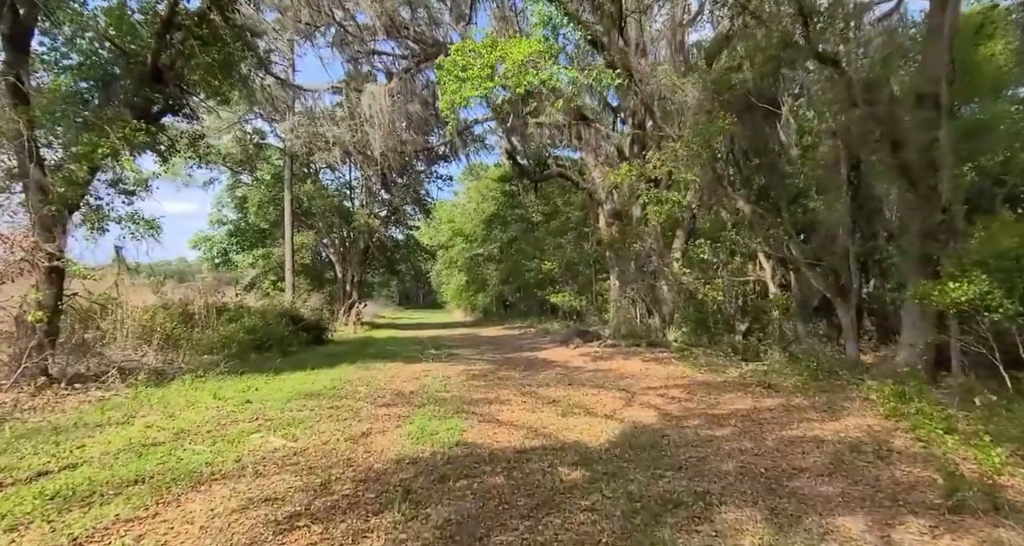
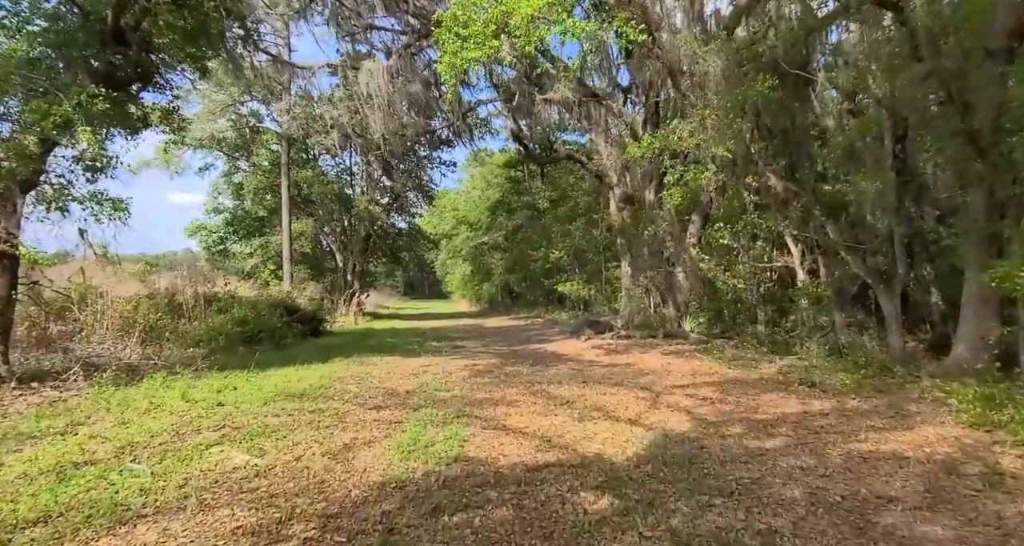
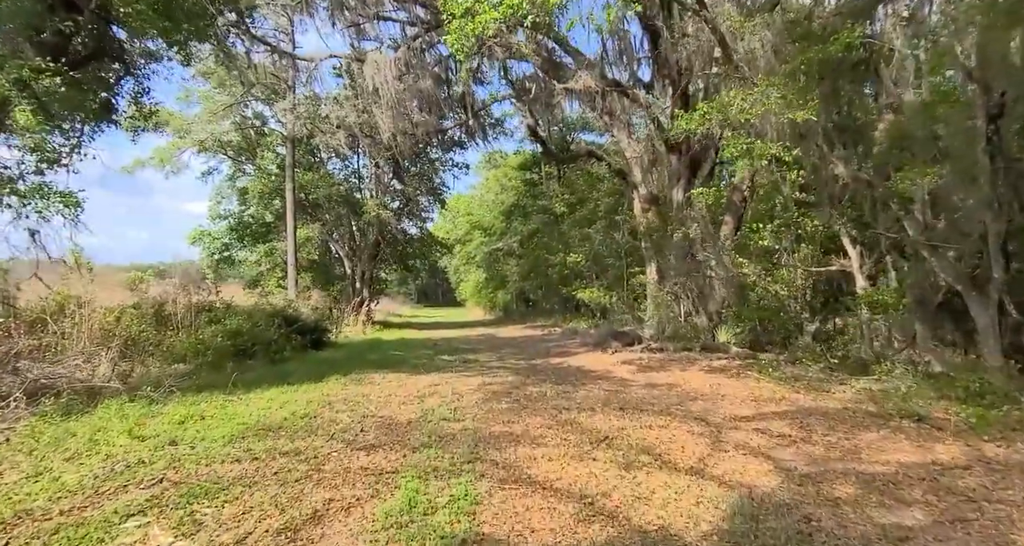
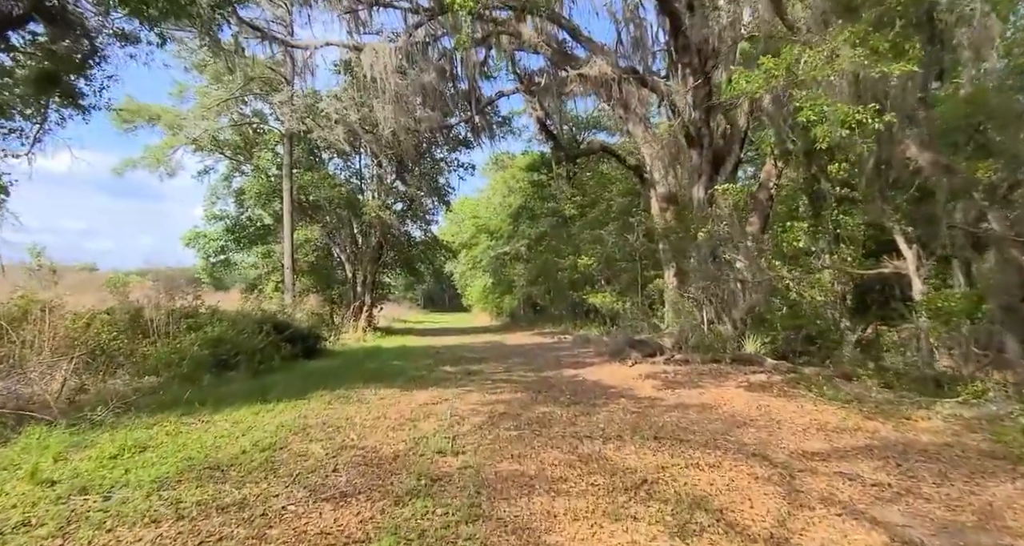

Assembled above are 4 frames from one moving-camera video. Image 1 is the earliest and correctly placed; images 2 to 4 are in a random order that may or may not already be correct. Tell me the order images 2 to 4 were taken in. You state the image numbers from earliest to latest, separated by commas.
2, 3, 4
